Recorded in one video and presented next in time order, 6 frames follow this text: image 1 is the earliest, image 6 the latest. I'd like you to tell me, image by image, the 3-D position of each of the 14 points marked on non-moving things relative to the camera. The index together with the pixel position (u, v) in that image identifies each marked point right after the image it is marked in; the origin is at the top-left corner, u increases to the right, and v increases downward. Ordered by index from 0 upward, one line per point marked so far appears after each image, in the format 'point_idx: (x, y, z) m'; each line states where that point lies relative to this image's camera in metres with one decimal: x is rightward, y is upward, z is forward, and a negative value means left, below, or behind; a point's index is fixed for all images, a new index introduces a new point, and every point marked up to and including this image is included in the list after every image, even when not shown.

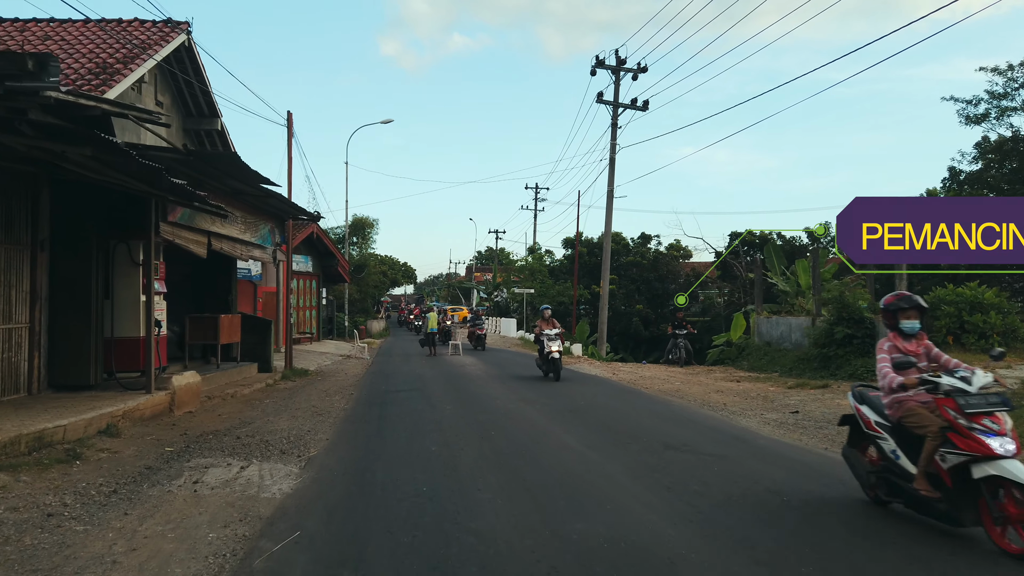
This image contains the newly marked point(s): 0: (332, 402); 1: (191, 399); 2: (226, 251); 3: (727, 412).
0: (-3.3, -2.1, +12.5) m
1: (-5.4, -1.9, +11.3) m
2: (-5.5, +0.7, +13.1) m
3: (+3.5, -2.0, +10.9) m
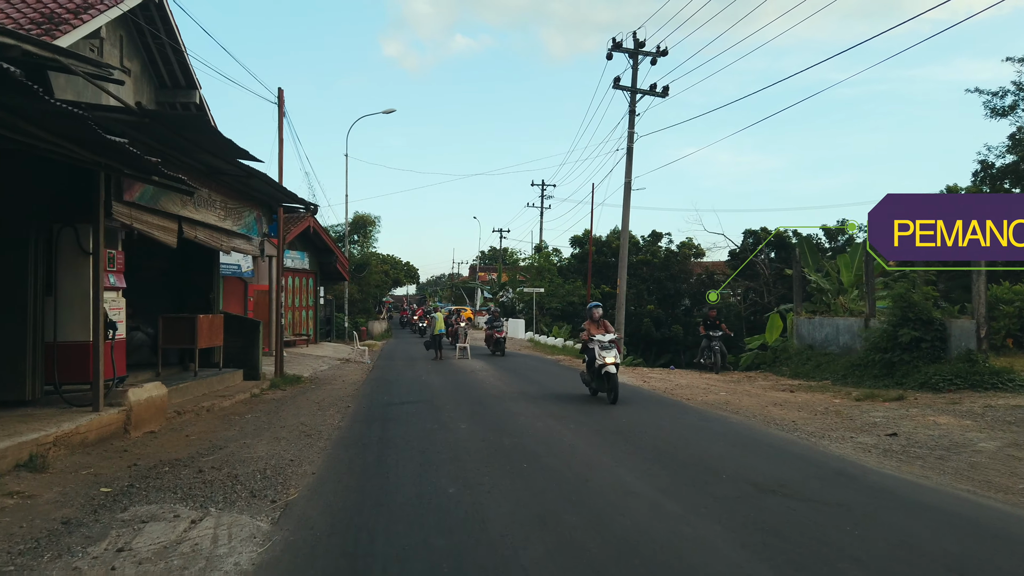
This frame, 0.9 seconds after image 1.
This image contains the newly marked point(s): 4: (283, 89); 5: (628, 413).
0: (-2.9, -2.0, +10.6) m
1: (-5.0, -1.8, +9.4) m
2: (-5.1, +0.8, +11.2) m
3: (+3.9, -1.9, +8.9) m
4: (-5.6, +4.8, +16.5) m
5: (+1.6, -1.8, +9.6) m
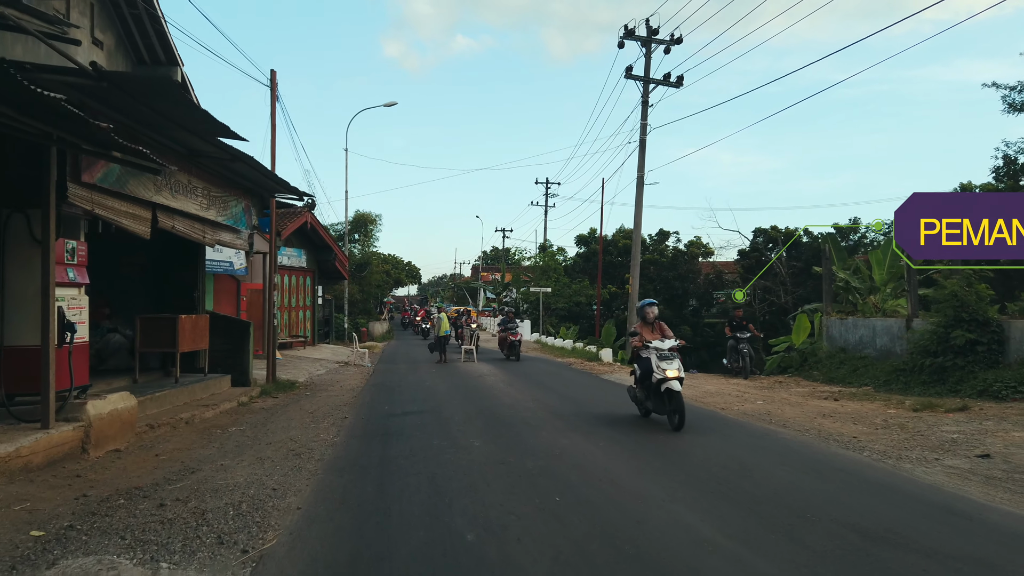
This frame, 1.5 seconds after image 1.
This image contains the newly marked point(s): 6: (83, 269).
0: (-2.6, -2.0, +9.3) m
1: (-4.7, -1.7, +8.1) m
2: (-4.9, +0.8, +10.0) m
3: (+4.1, -1.9, +7.7) m
4: (-5.3, +4.9, +15.3) m
5: (+1.9, -1.7, +8.4) m
6: (-5.3, +0.2, +8.4) m
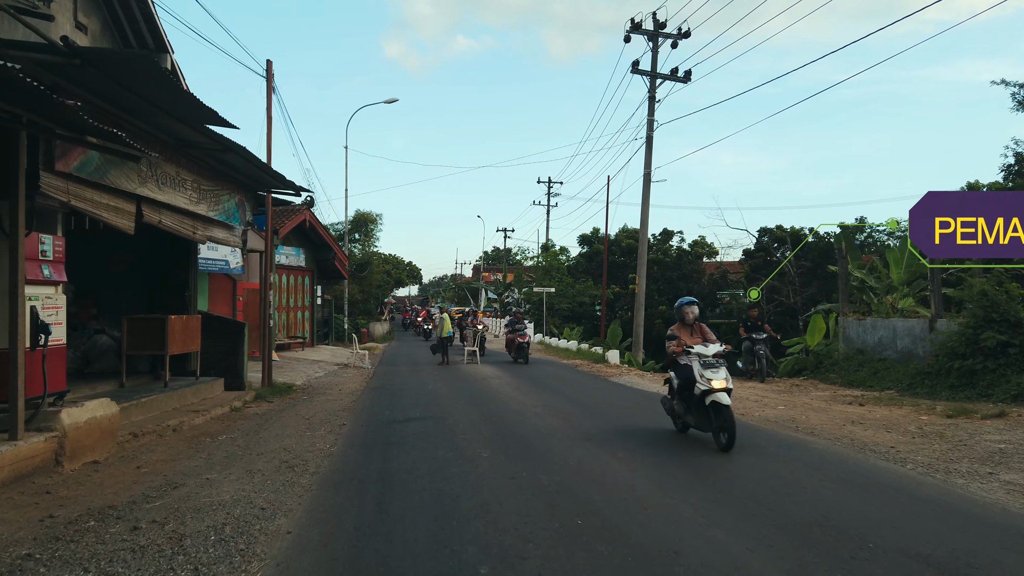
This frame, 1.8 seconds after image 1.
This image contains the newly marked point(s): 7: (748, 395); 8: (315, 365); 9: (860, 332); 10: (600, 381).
0: (-2.5, -2.0, +8.7) m
1: (-4.6, -1.7, +7.5) m
2: (-4.8, +0.9, +9.4) m
3: (+4.2, -1.9, +7.0) m
4: (-5.2, +4.9, +14.7) m
5: (+2.0, -1.7, +7.7) m
6: (-5.2, +0.3, +7.8) m
7: (+4.5, -2.0, +12.9) m
8: (-5.7, -2.2, +19.5) m
9: (+8.6, -1.1, +16.7) m
10: (+1.9, -2.0, +14.9) m
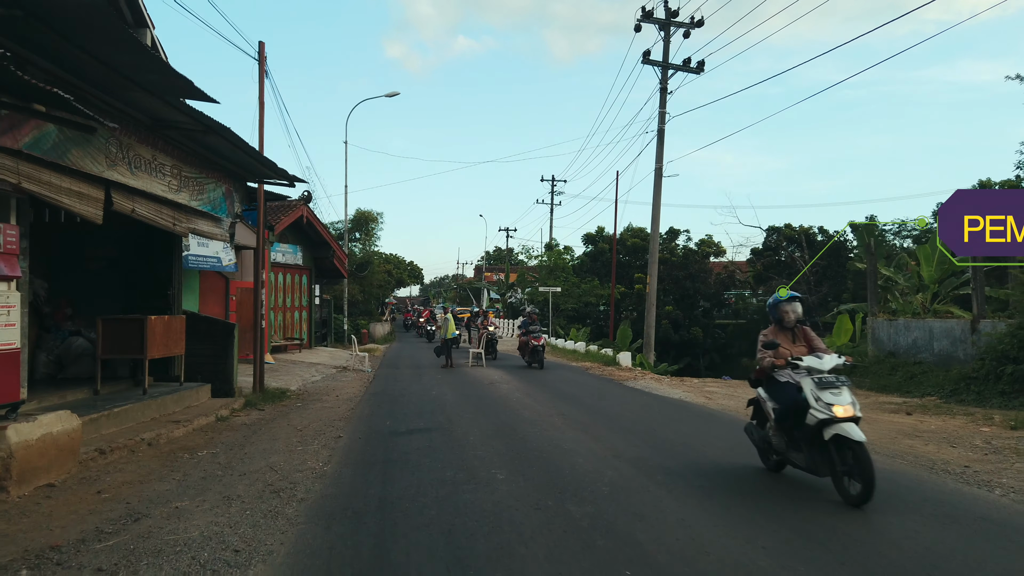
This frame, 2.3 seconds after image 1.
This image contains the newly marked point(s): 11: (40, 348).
0: (-2.3, -1.9, +7.7) m
1: (-4.4, -1.7, +6.5) m
2: (-4.6, +0.9, +8.3) m
3: (+4.4, -1.8, +6.0) m
4: (-5.0, +4.9, +13.7) m
5: (+2.2, -1.7, +6.7) m
6: (-5.0, +0.3, +6.8) m
7: (+4.7, -2.0, +11.9) m
8: (-5.5, -2.2, +18.5) m
9: (+8.8, -1.0, +15.7) m
10: (+2.1, -2.0, +13.9) m
11: (-7.3, -0.9, +10.6) m
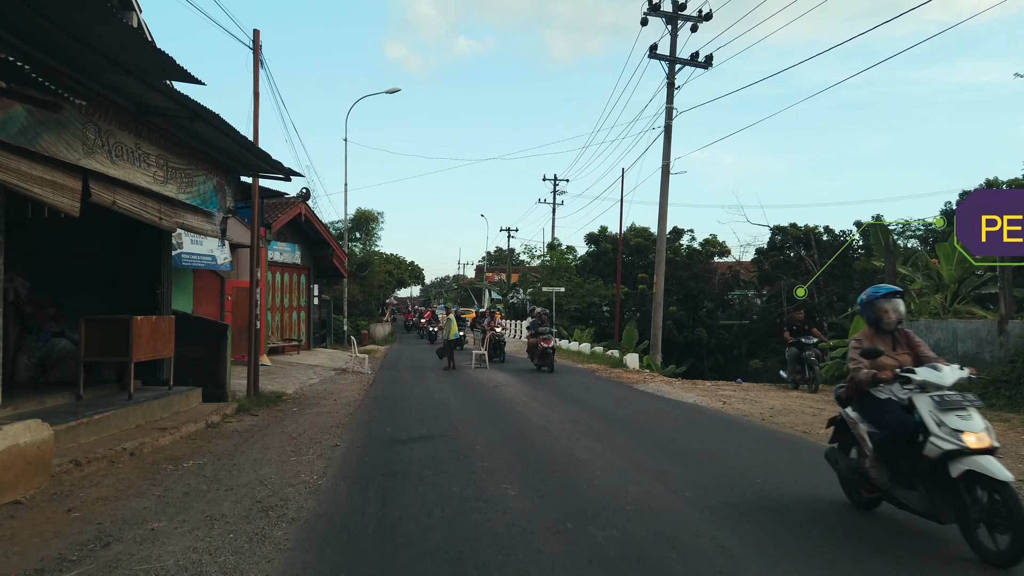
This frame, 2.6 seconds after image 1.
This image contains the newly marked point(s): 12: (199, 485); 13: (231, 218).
0: (-2.2, -1.9, +7.1) m
1: (-4.3, -1.7, +5.9) m
2: (-4.5, +0.9, +7.8) m
3: (+4.5, -1.8, +5.4) m
4: (-4.9, +5.0, +13.1) m
5: (+2.3, -1.7, +6.1) m
6: (-4.9, +0.3, +6.2) m
7: (+4.8, -2.0, +11.3) m
8: (-5.3, -2.2, +18.0) m
9: (+8.9, -1.0, +15.1) m
10: (+2.3, -2.0, +13.3) m
11: (-7.2, -0.9, +10.0) m
12: (-3.0, -1.9, +6.6) m
13: (-4.7, +1.2, +11.2) m
